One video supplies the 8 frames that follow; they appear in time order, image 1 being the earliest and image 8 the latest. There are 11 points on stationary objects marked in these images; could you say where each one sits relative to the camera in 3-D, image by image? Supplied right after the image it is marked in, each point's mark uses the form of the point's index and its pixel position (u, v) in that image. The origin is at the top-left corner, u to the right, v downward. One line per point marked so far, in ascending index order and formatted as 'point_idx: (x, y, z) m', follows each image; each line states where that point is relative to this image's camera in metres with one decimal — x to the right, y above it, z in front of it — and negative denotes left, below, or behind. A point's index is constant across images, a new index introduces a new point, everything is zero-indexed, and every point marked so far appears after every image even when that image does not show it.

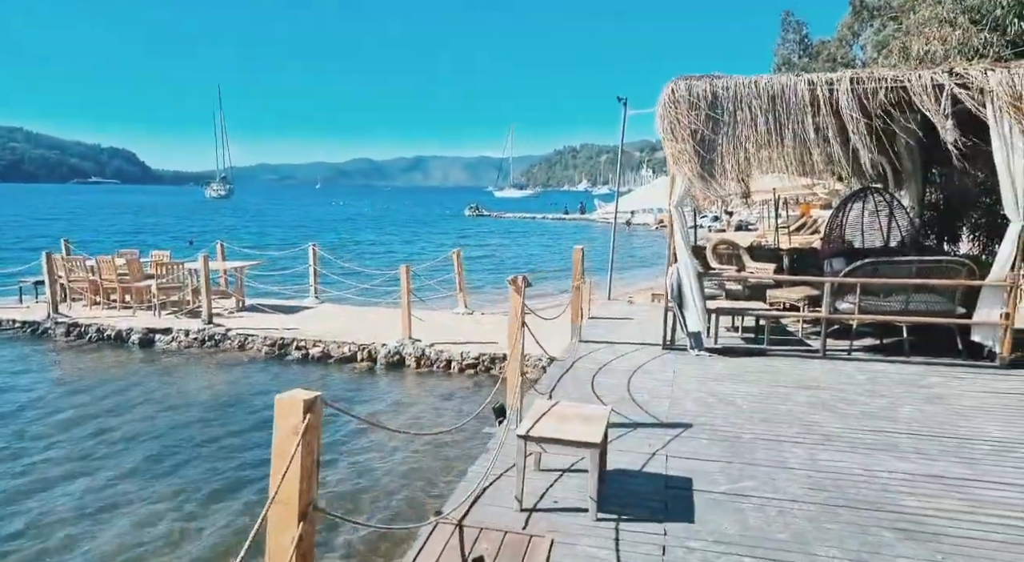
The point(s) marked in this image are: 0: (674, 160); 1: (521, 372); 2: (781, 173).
0: (+1.3, +1.0, +5.8) m
1: (0.0, -0.5, +3.7) m
2: (+2.3, +0.9, +5.9) m
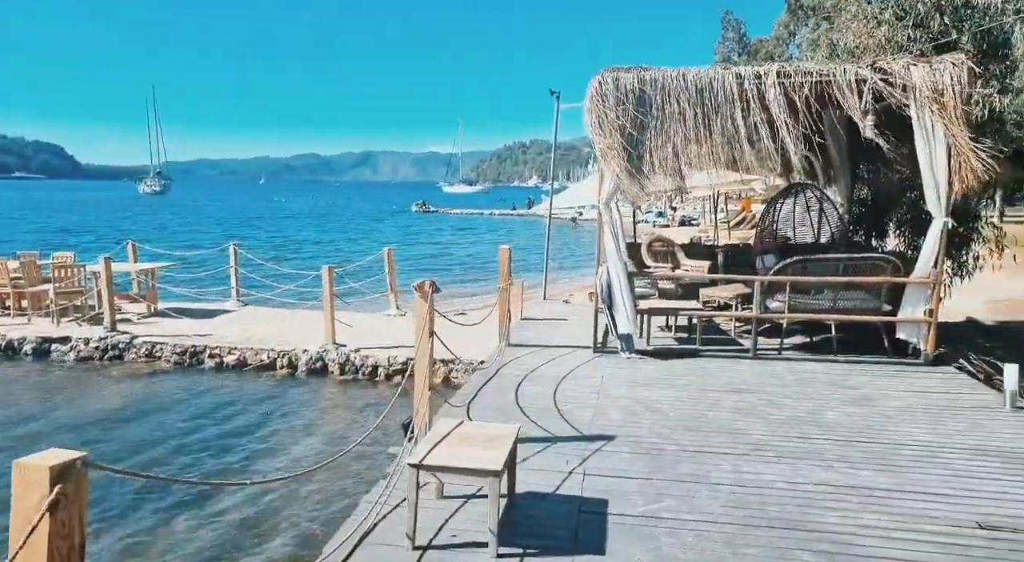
0: (+0.7, +1.0, +5.6) m
1: (-0.4, -0.5, +3.5) m
2: (+1.6, +0.9, +5.8) m
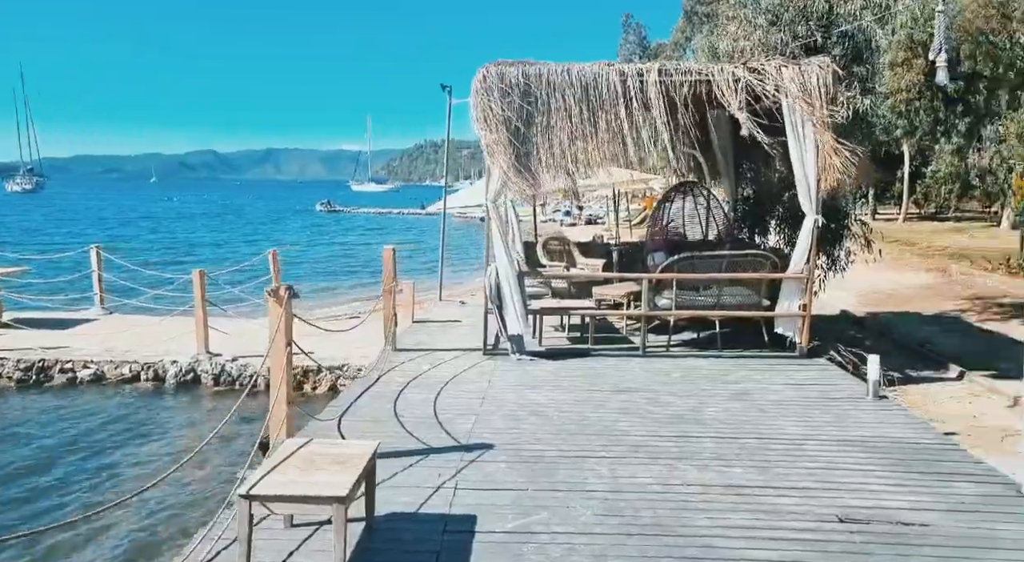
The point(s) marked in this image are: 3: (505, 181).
0: (-0.2, +1.0, +5.5) m
1: (-1.0, -0.6, +3.2) m
2: (+0.7, +0.9, +5.8) m
3: (-0.1, +0.8, +5.6) m
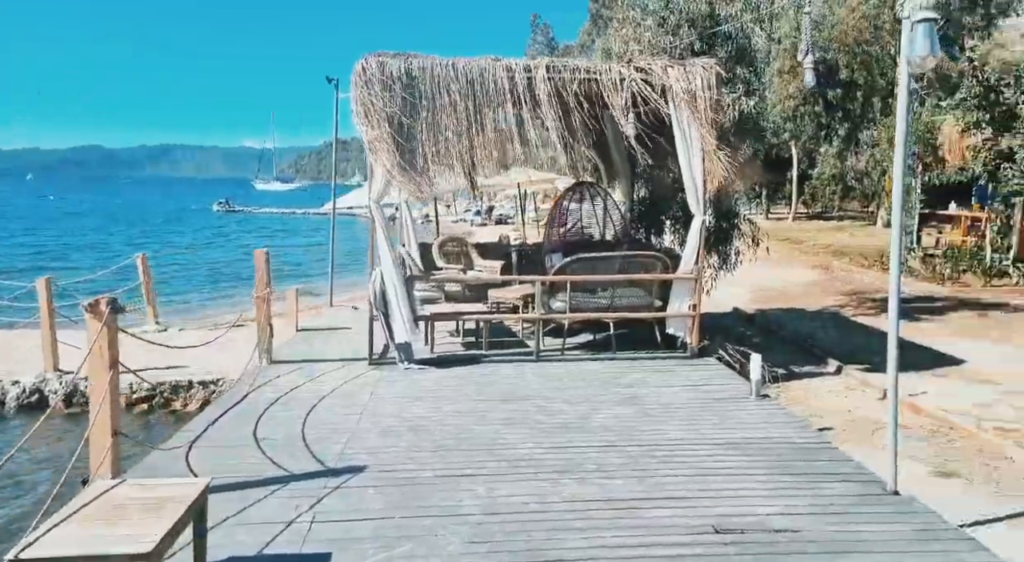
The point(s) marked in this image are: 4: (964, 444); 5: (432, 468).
0: (-1.1, +1.0, +5.2) m
1: (-1.6, -0.6, +2.9) m
2: (-0.2, +0.9, +5.6) m
3: (-0.9, +0.8, +5.3) m
4: (+3.5, -1.3, +5.4) m
5: (-0.4, -0.9, +3.3) m
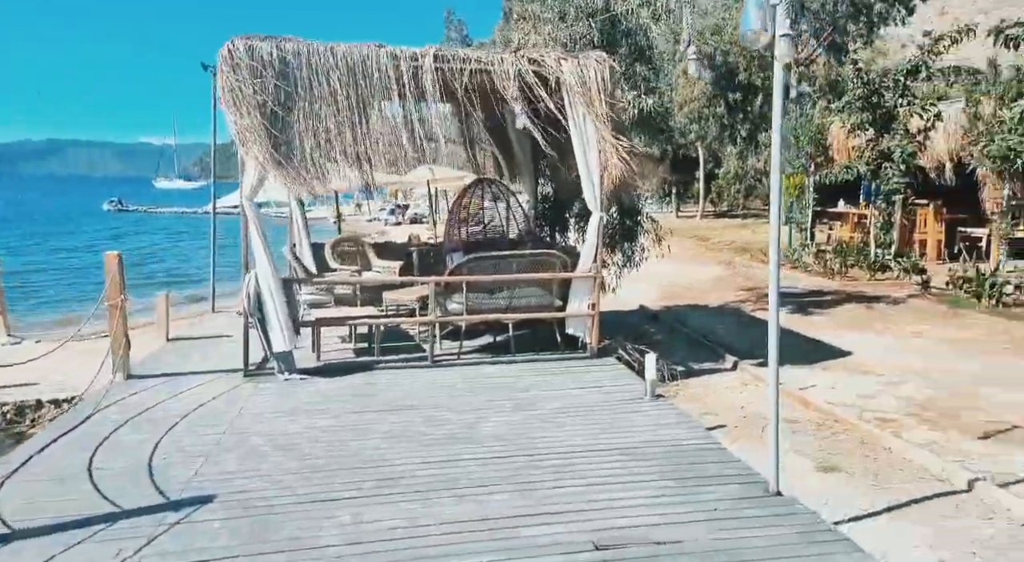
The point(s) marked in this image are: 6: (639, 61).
0: (-1.9, +0.9, +4.8) m
1: (-2.1, -0.6, +2.4) m
2: (-1.1, +0.9, +5.3) m
3: (-1.8, +0.7, +4.9) m
4: (+2.7, -1.2, +5.6) m
5: (-0.9, -0.9, +3.0) m
6: (+1.7, +2.9, +9.2) m
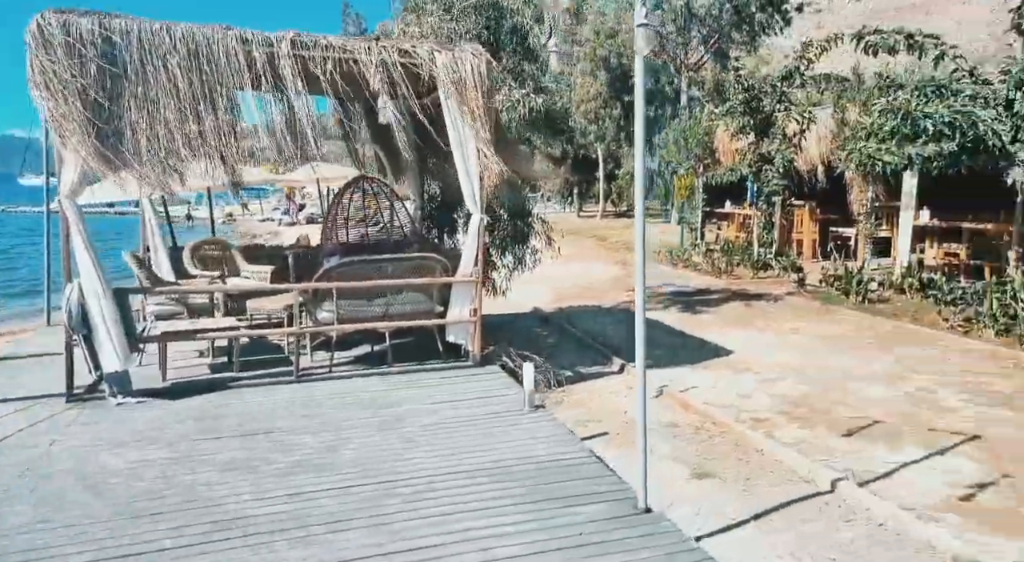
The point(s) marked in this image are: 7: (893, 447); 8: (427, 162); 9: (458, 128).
0: (-2.7, +0.9, +4.2) m
1: (-2.6, -0.7, +1.8) m
2: (-2.0, +0.8, +4.8) m
3: (-2.6, +0.7, +4.4) m
4: (+1.7, -1.3, +5.6) m
5: (-1.5, -1.0, +2.6) m
6: (+0.2, +2.8, +9.0) m
7: (+2.9, -1.3, +5.4) m
8: (-1.0, +1.4, +8.4) m
9: (-0.5, +1.3, +5.8) m
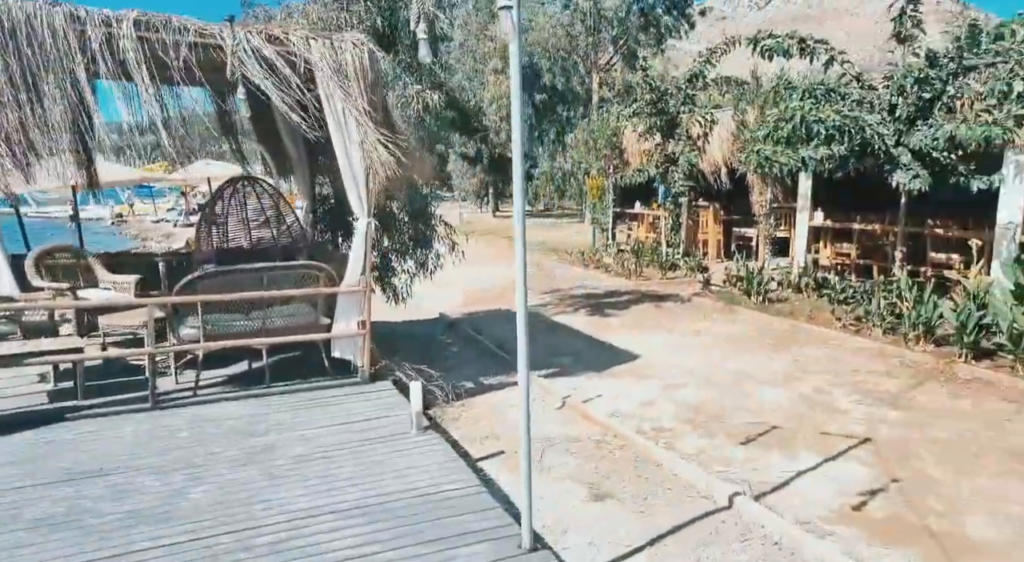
0: (-3.4, +0.8, +3.5) m
1: (-3.0, -0.8, +1.1) m
2: (-2.8, +0.7, +4.1) m
3: (-3.3, +0.5, +3.6) m
4: (+0.8, -1.3, +5.4) m
5: (-2.0, -1.1, +2.0) m
6: (-1.1, +2.8, +8.6) m
7: (+2.1, -1.3, +5.3) m
8: (-2.2, +1.3, +7.8) m
9: (-1.4, +1.2, +5.3) m
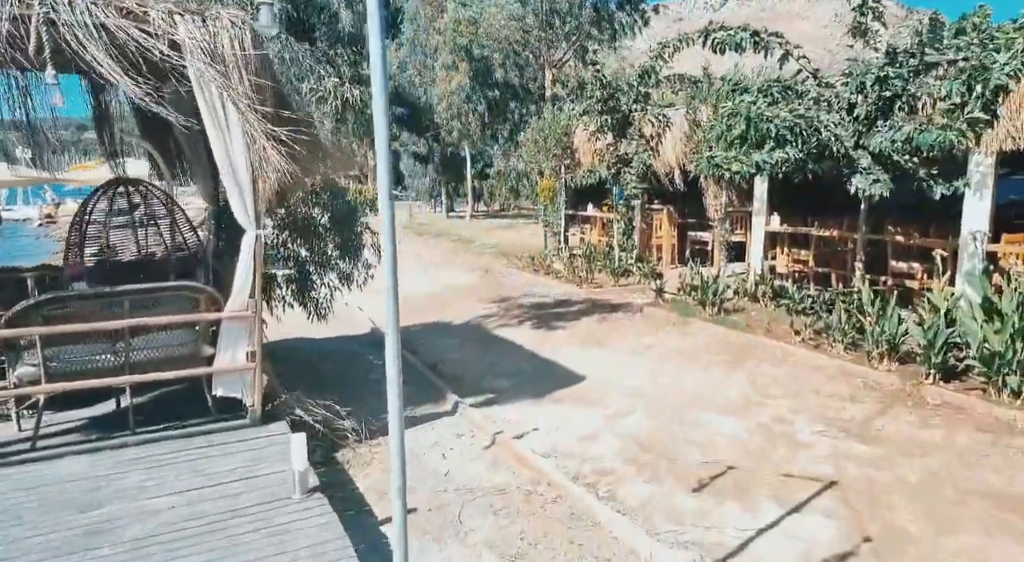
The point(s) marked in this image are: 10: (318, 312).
0: (-3.9, +0.6, +2.5) m
1: (-3.3, -1.0, +0.1) m
2: (-3.3, +0.5, +3.1) m
3: (-3.8, +0.4, +2.6) m
4: (+0.3, -1.5, +4.6) m
5: (-2.4, -1.3, +1.0) m
6: (-1.9, +2.6, +7.7) m
7: (+1.5, -1.5, +4.6) m
8: (-2.9, +1.2, +6.8) m
9: (-1.9, +1.0, +4.4) m
10: (-2.4, -0.4, +8.7) m
